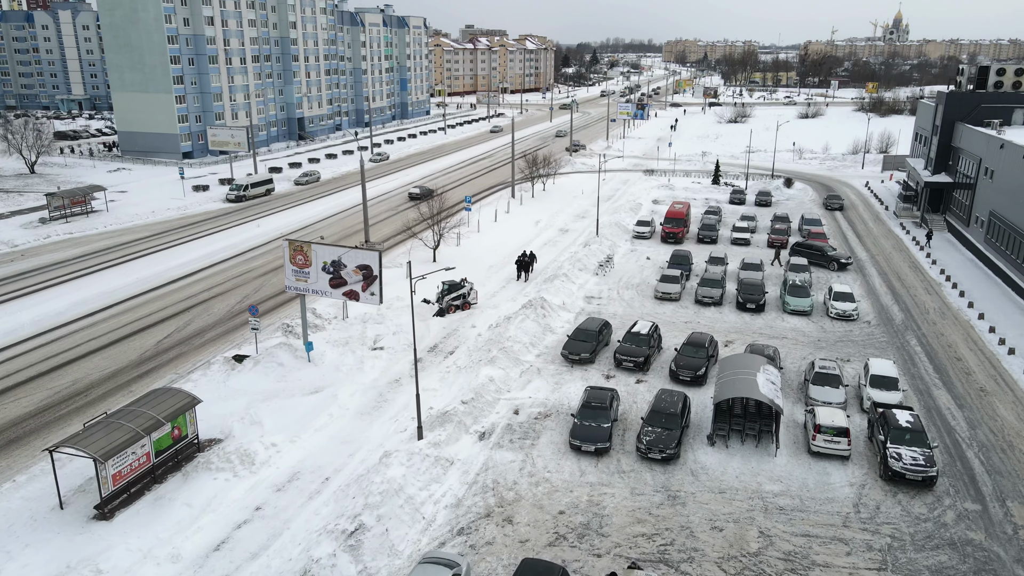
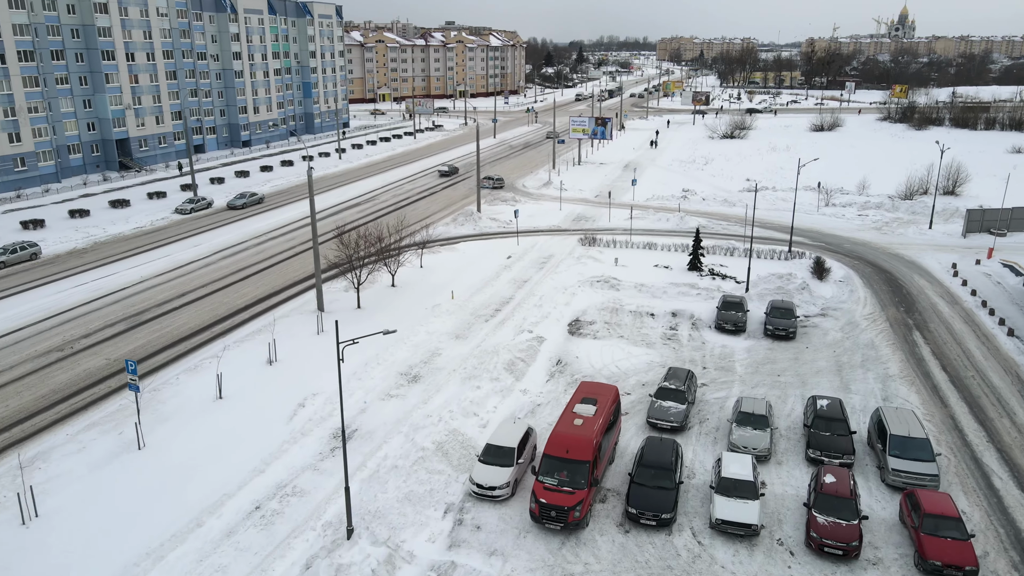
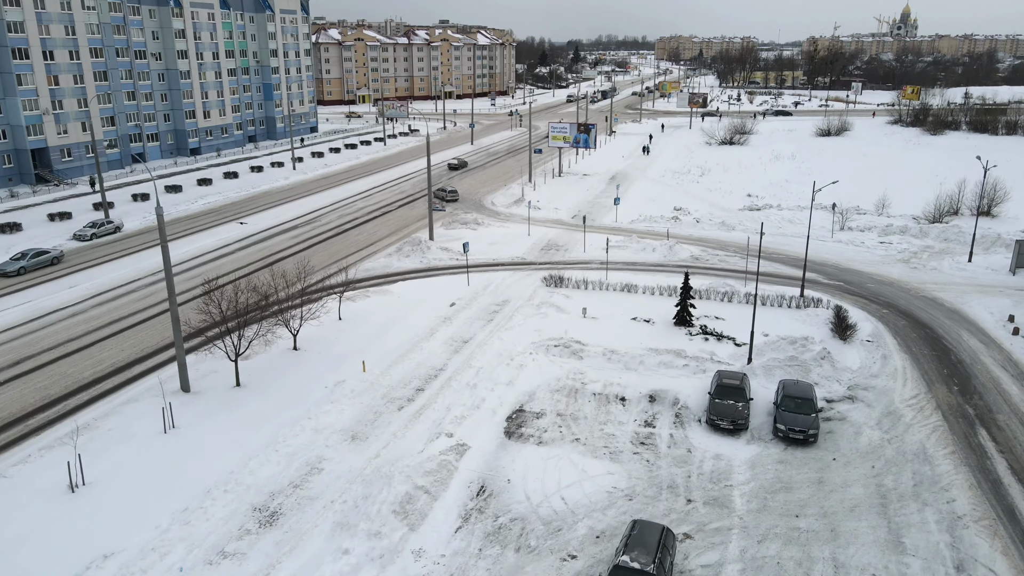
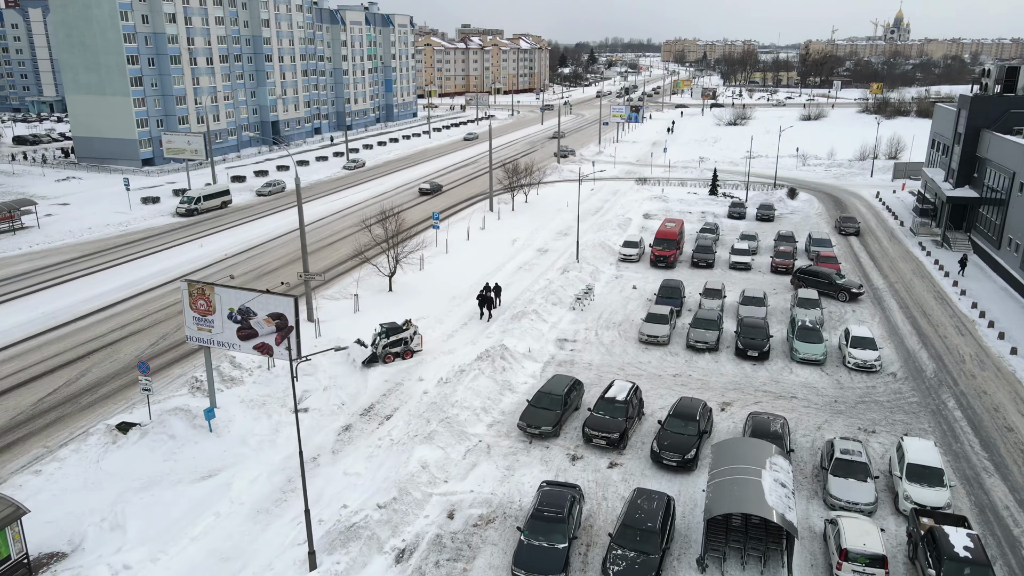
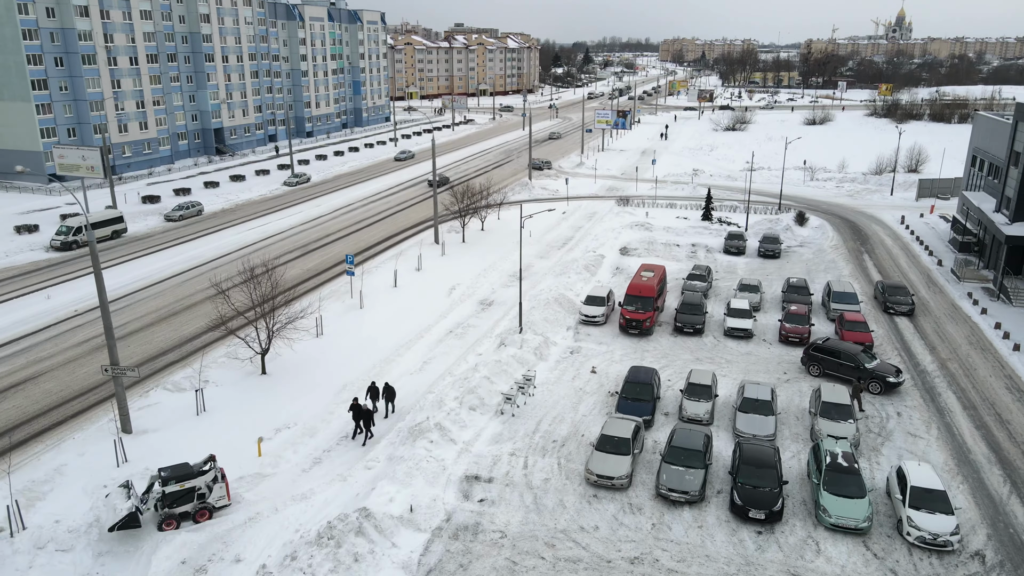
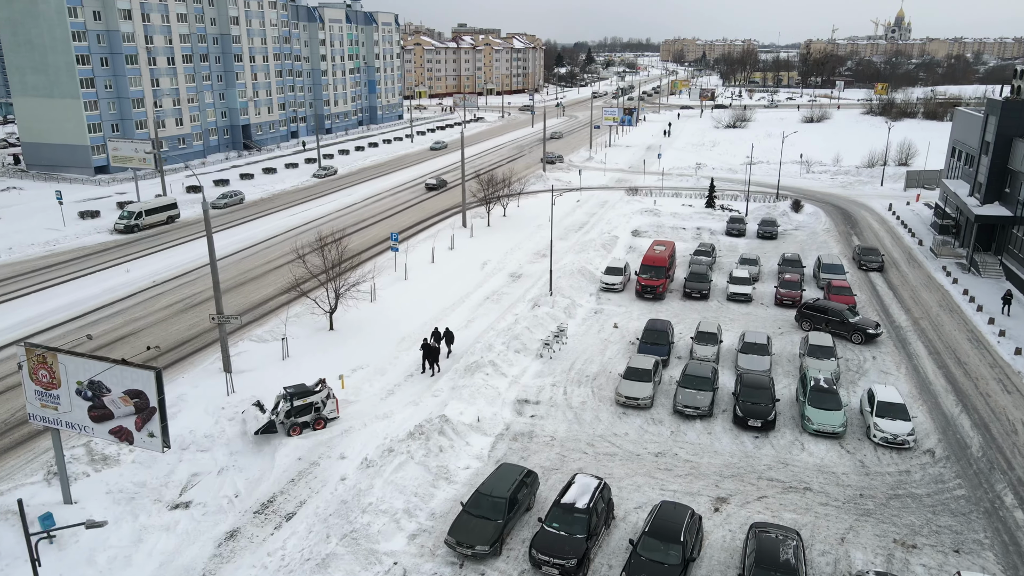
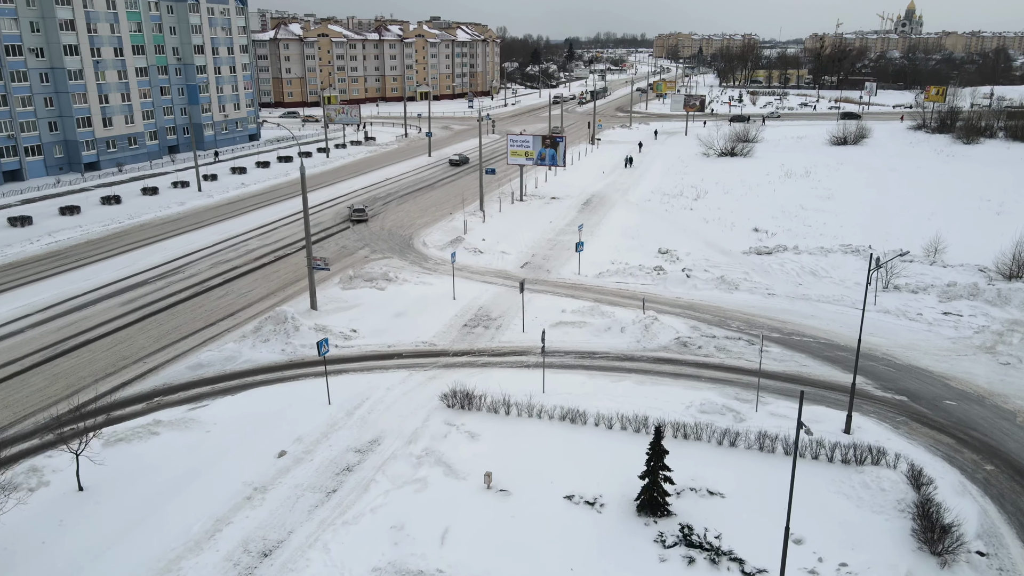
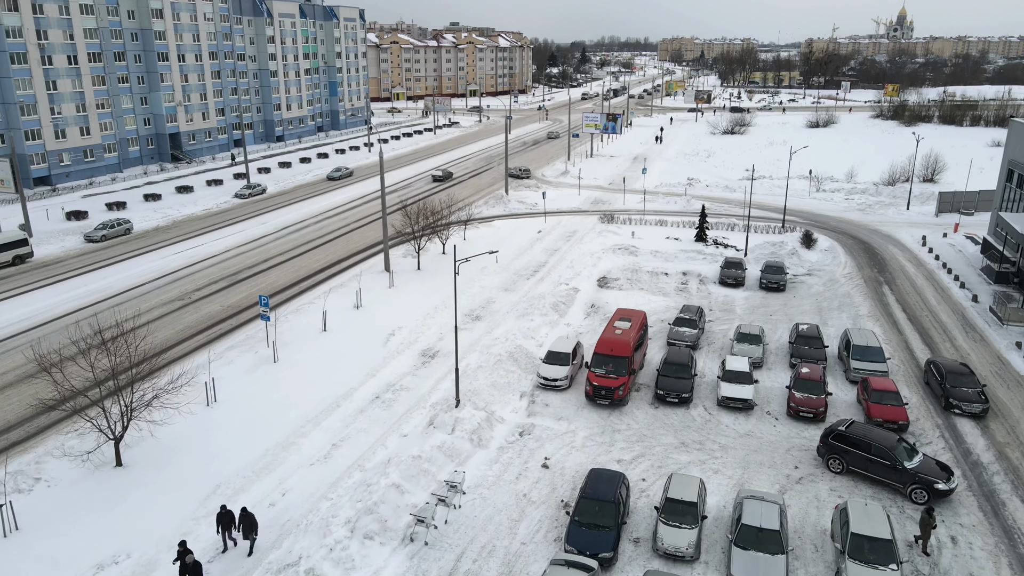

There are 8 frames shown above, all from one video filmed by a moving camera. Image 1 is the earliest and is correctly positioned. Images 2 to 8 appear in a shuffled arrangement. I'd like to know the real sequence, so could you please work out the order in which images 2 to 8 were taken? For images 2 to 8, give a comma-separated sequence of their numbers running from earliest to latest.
4, 6, 5, 8, 2, 3, 7
